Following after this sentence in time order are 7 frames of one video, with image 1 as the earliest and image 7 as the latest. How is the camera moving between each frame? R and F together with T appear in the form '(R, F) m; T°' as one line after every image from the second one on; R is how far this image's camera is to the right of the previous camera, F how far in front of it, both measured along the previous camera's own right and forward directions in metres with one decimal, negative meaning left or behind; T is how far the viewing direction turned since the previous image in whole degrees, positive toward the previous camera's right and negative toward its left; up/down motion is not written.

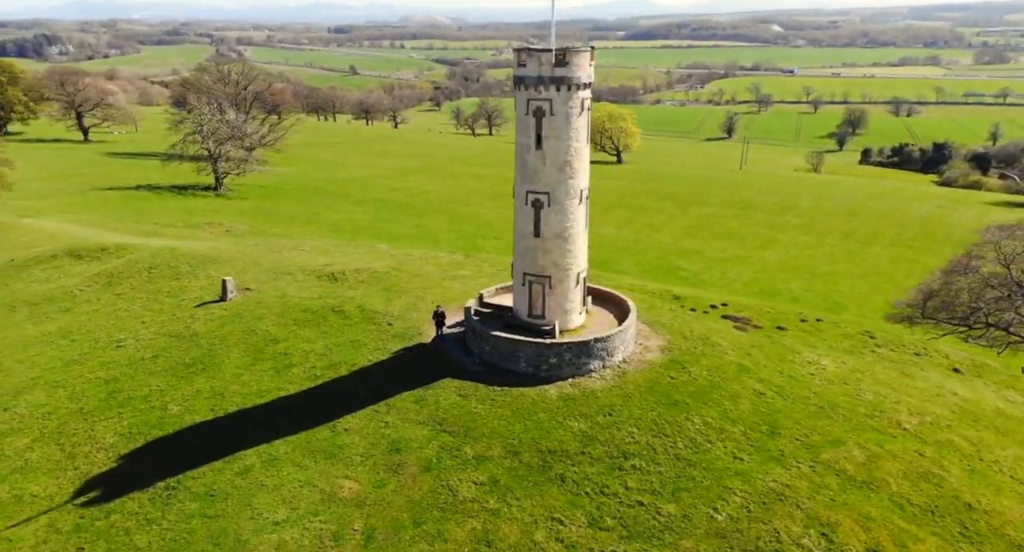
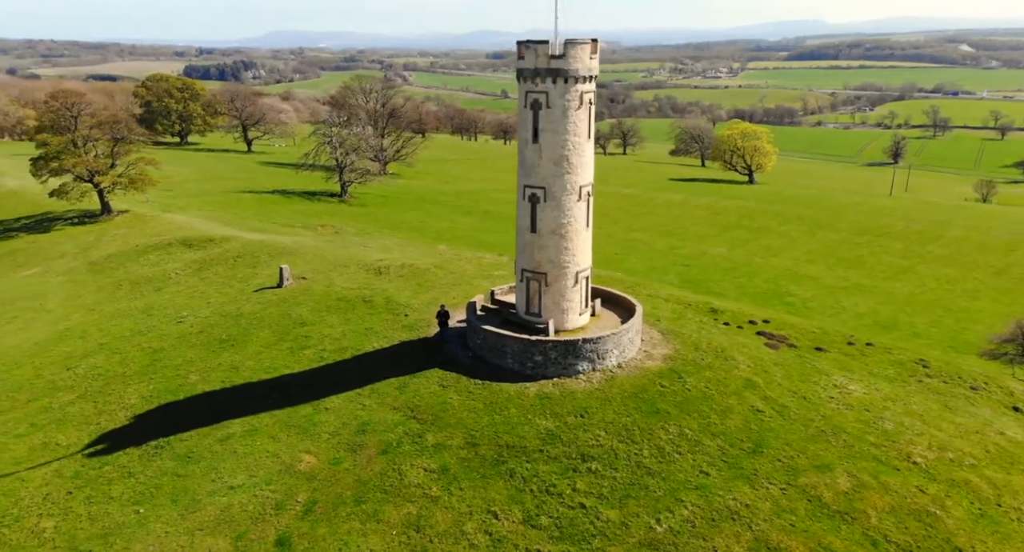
(+3.6, +0.7) m; -9°
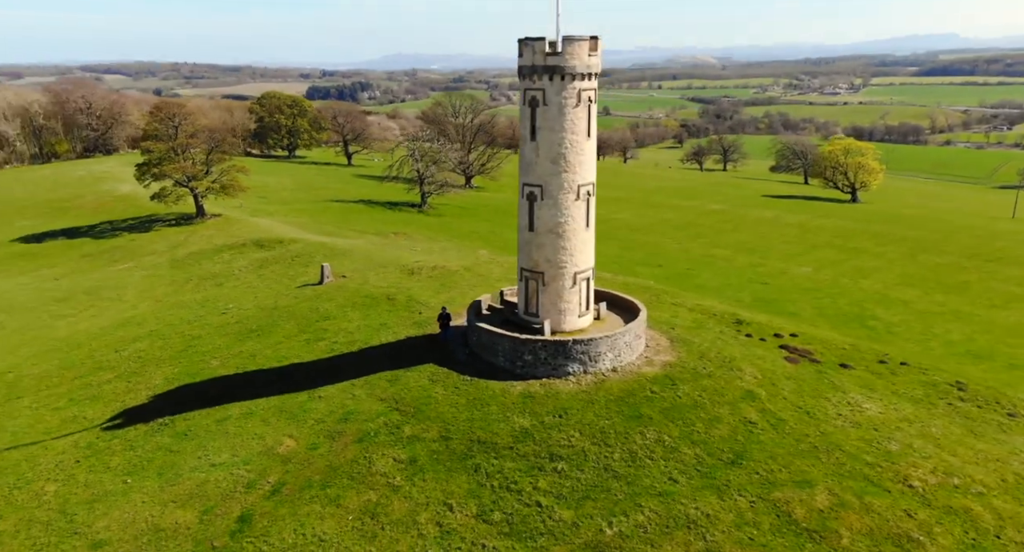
(+2.5, +0.3) m; -7°
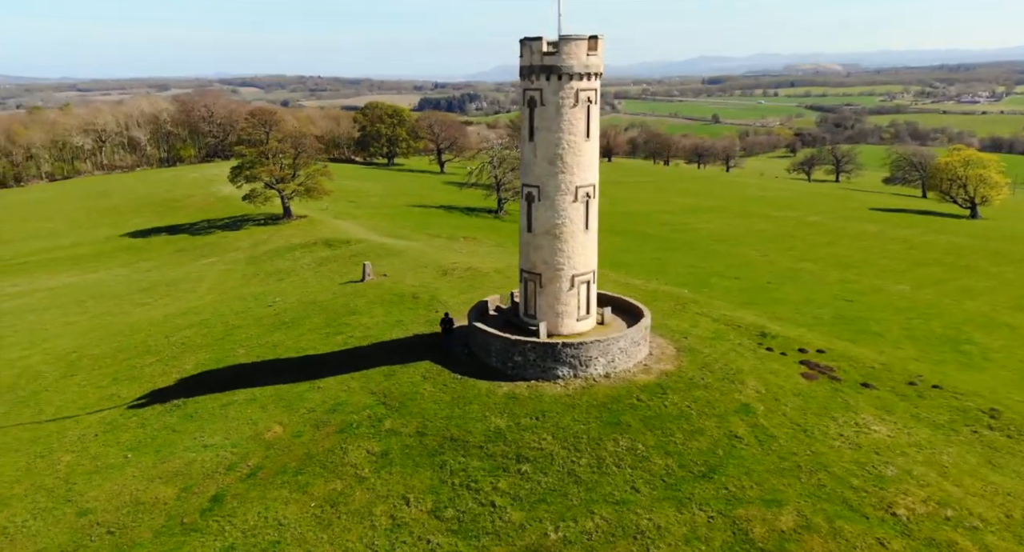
(+2.5, +0.2) m; -7°
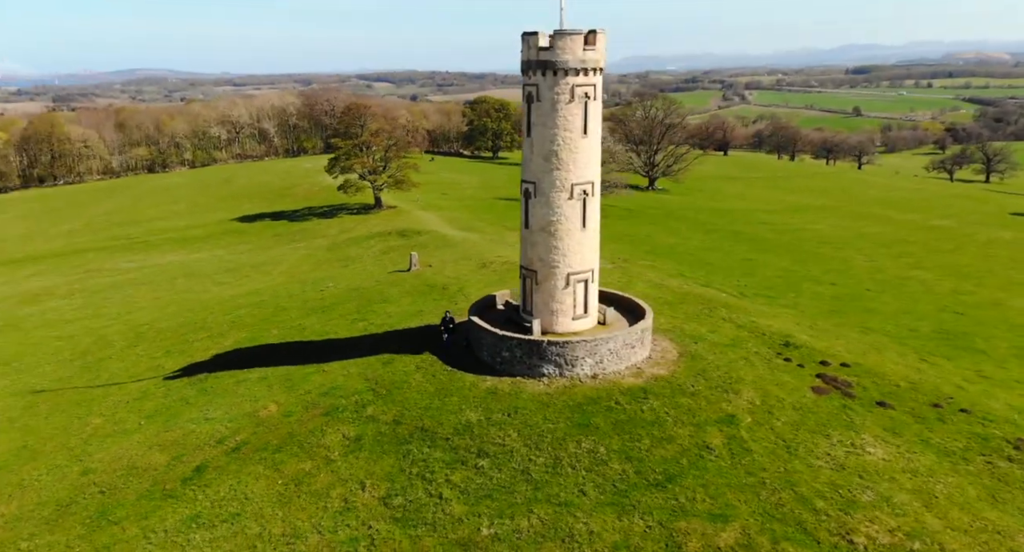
(+2.9, +0.2) m; -8°
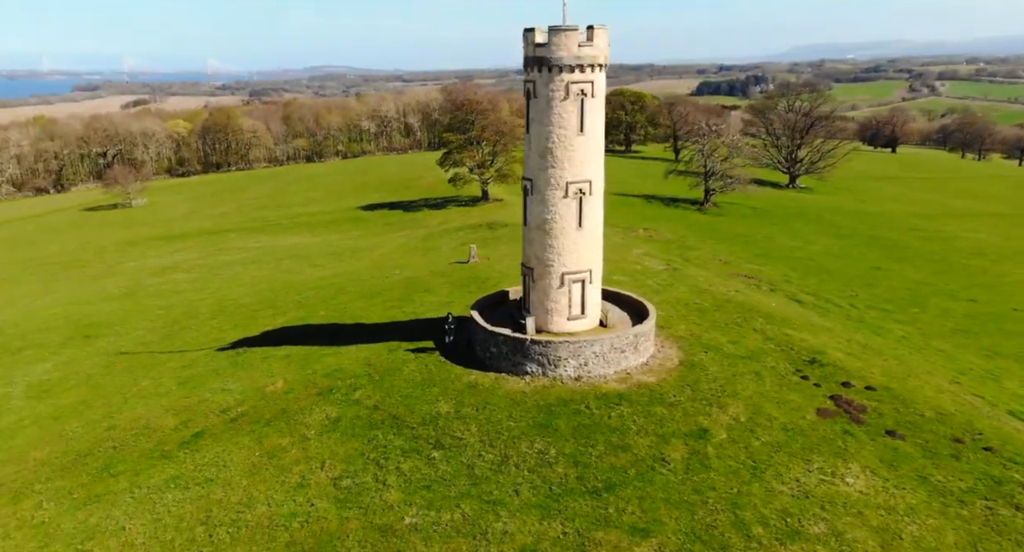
(+3.7, +0.2) m; -10°
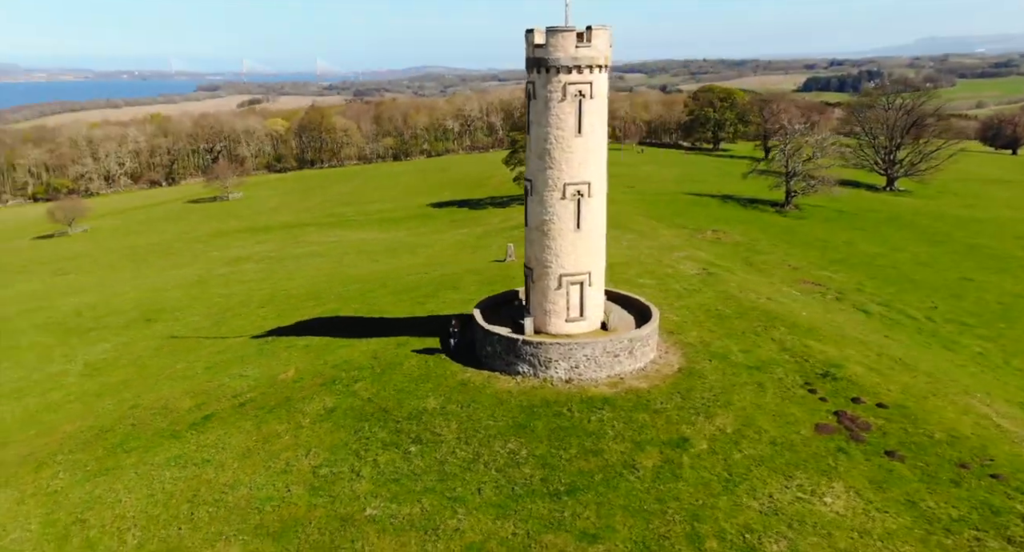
(+2.2, 0.0) m; -6°
